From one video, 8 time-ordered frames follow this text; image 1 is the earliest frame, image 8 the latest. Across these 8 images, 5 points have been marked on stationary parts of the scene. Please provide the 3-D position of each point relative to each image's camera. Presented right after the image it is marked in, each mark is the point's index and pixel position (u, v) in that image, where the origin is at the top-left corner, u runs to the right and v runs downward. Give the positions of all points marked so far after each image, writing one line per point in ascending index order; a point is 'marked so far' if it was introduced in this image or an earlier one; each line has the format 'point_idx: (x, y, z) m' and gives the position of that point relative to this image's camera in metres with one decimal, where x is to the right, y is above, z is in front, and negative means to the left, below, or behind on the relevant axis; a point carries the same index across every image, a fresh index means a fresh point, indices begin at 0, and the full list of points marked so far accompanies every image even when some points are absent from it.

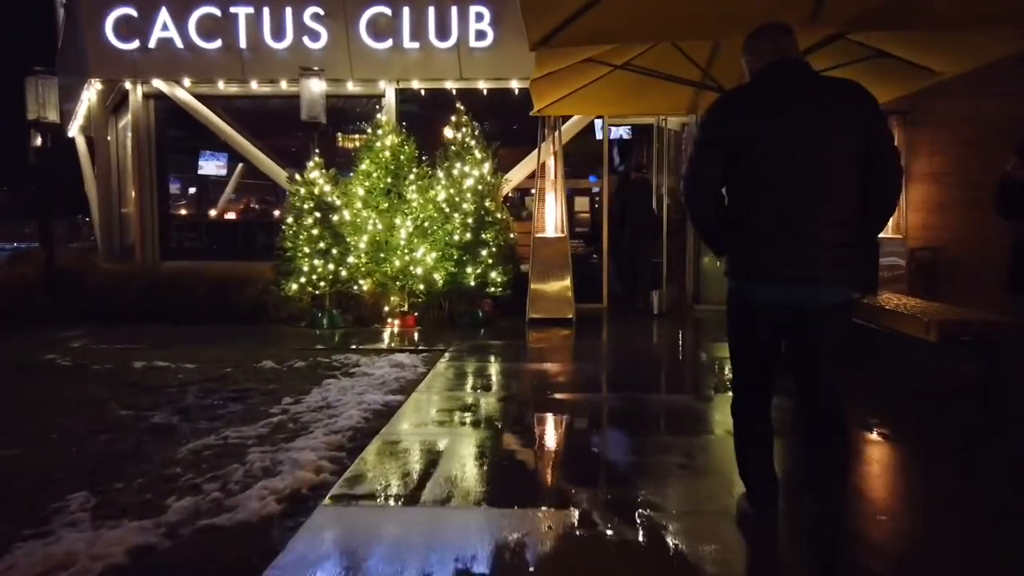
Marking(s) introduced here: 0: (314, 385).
0: (-2.3, -1.1, +7.6) m
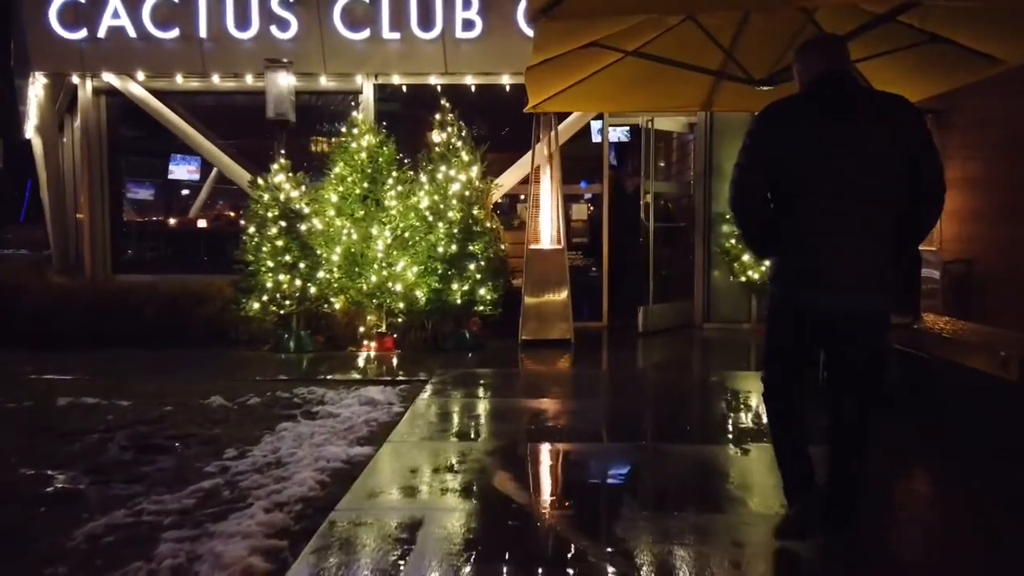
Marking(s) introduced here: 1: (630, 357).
0: (-2.4, -1.4, +6.4) m
1: (+1.8, -1.1, +10.2) m
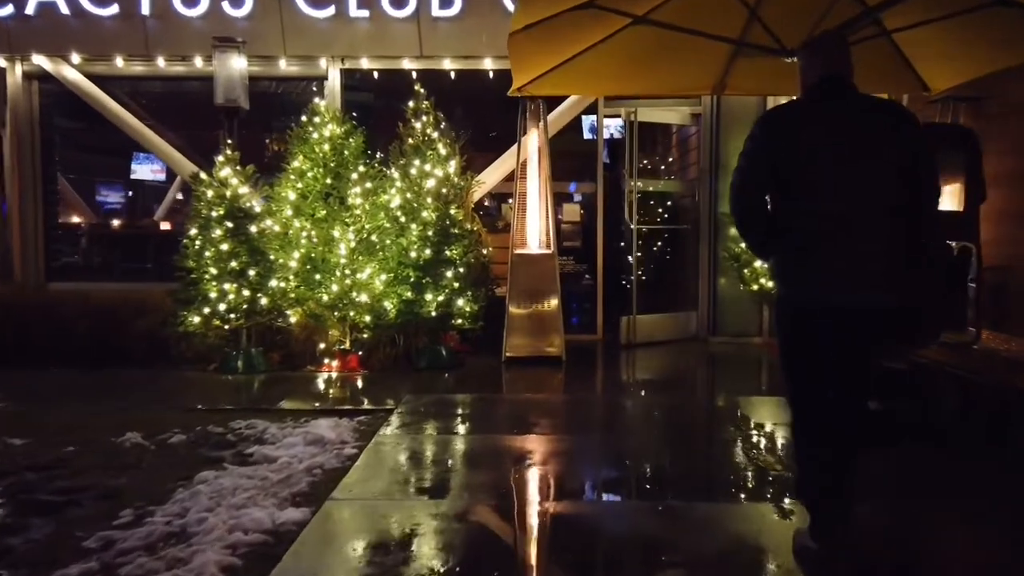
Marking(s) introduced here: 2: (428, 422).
0: (-2.5, -1.5, +5.1) m
1: (+1.5, -1.2, +9.0) m
2: (-0.8, -1.4, +6.8) m
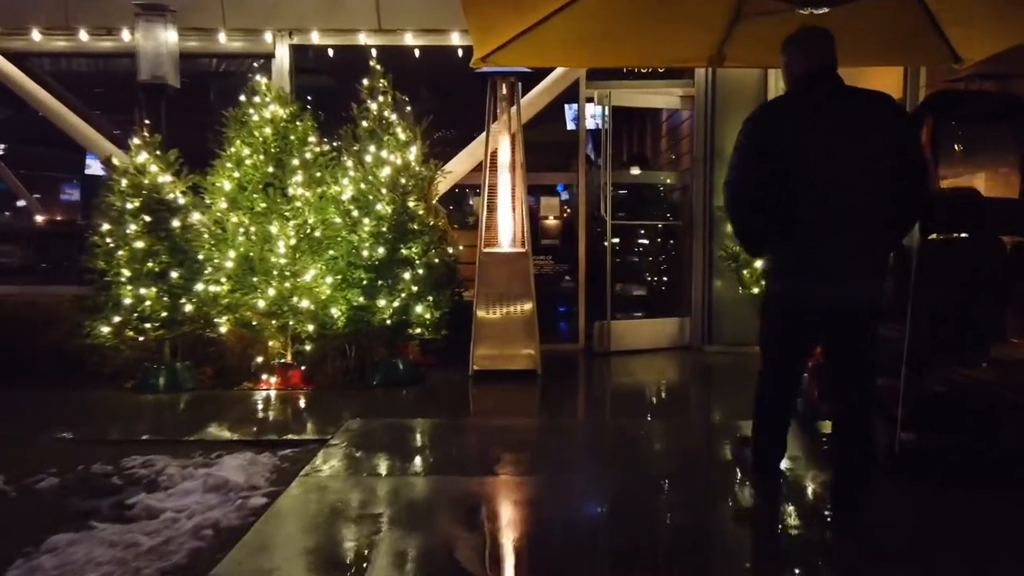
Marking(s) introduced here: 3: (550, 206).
0: (-2.8, -1.5, +3.9) m
1: (+1.2, -1.2, +7.9) m
2: (-1.1, -1.4, +5.6) m
3: (+0.5, +1.2, +9.6) m
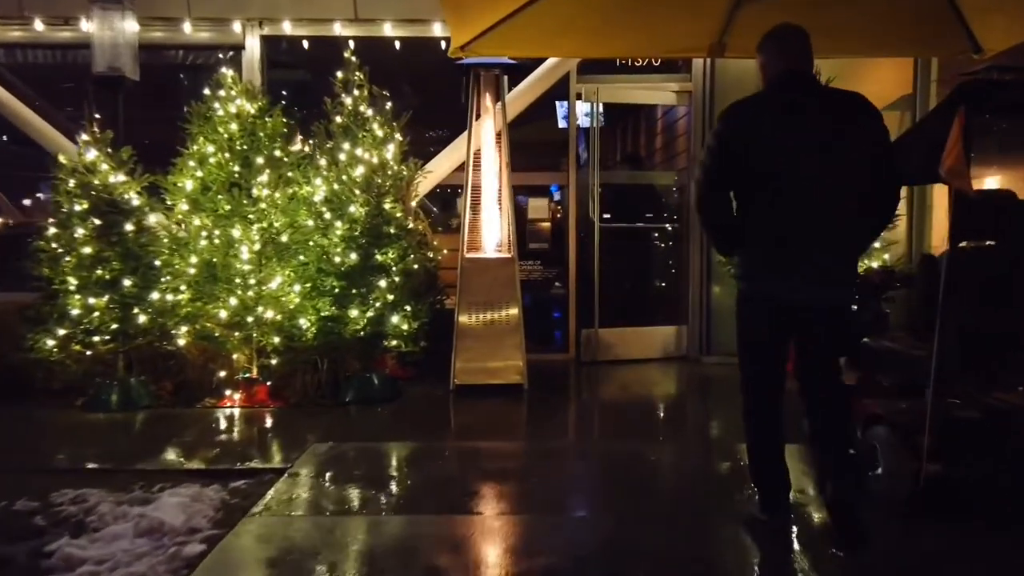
0: (-3.0, -1.6, +3.3) m
1: (+1.0, -1.3, +7.3) m
2: (-1.3, -1.5, +5.1) m
3: (+0.4, +1.1, +9.1) m
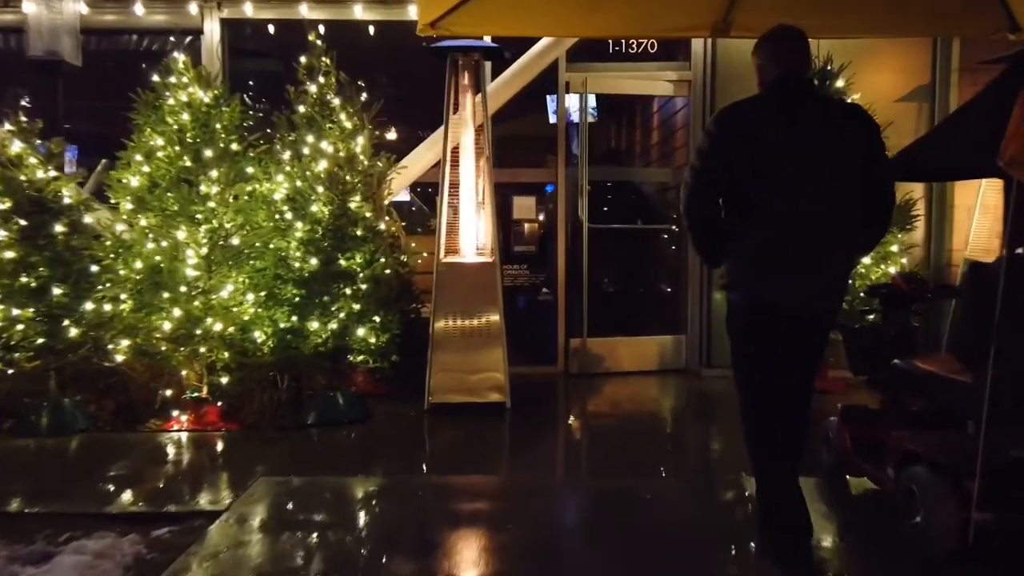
0: (-3.1, -1.7, +2.6) m
1: (+0.8, -1.4, +6.6) m
2: (-1.4, -1.6, +4.4) m
3: (+0.2, +1.0, +8.4) m
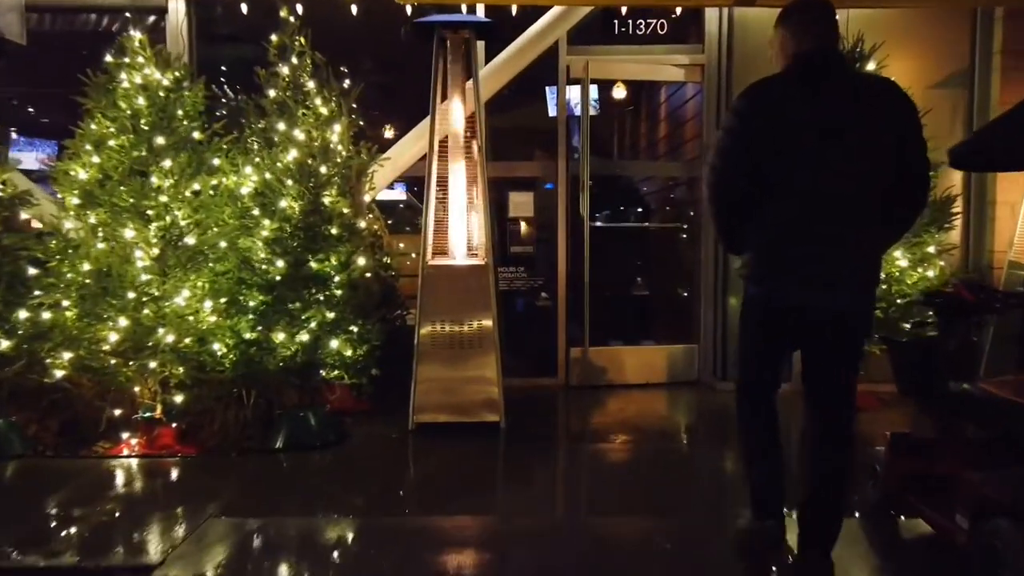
0: (-3.2, -1.7, +1.8) m
1: (+0.8, -1.5, +5.9) m
2: (-1.5, -1.6, +3.6) m
3: (+0.1, +1.0, +7.6) m
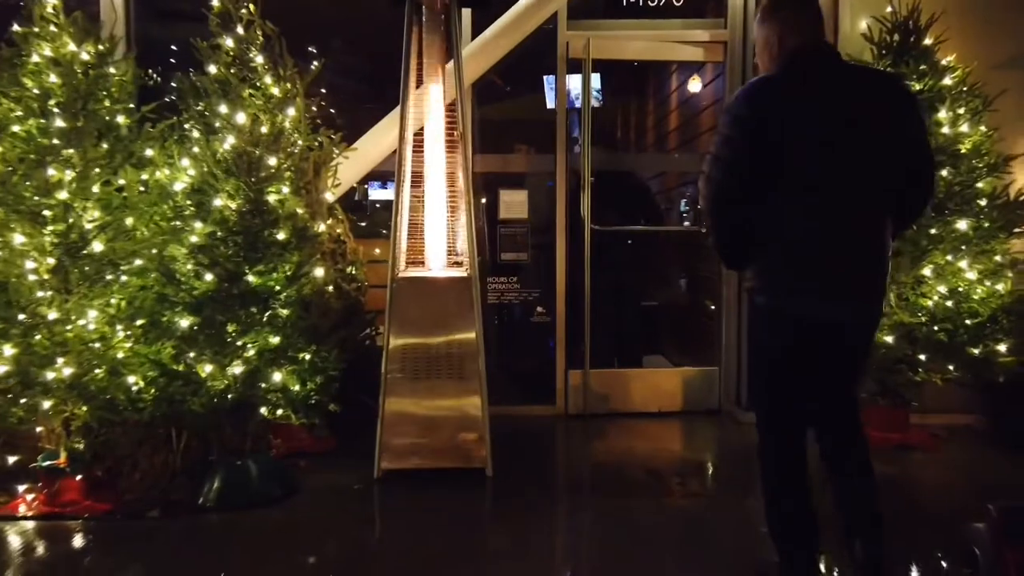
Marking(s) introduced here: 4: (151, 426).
0: (-3.2, -1.9, +0.8) m
1: (+0.7, -1.6, +4.9) m
2: (-1.6, -1.8, +2.6) m
3: (0.0, +0.8, +6.6) m
4: (-2.4, -0.9, +4.6) m
